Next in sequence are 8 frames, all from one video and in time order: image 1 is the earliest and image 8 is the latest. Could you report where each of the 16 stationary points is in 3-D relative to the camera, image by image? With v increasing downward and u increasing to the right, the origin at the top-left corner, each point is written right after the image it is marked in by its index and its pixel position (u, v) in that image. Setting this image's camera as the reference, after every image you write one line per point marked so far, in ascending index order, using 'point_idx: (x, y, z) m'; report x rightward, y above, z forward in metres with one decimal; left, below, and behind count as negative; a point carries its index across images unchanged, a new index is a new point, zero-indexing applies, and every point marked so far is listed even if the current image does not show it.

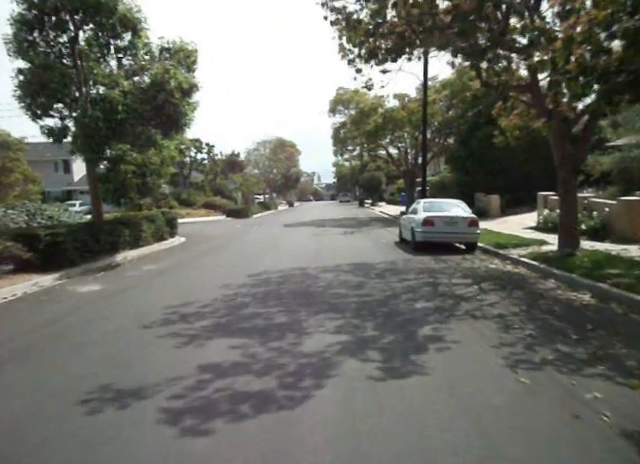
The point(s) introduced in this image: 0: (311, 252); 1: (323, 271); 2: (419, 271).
0: (-0.4, -0.9, +18.2) m
1: (+0.1, -1.1, +11.8) m
2: (+2.6, -1.0, +11.2) m
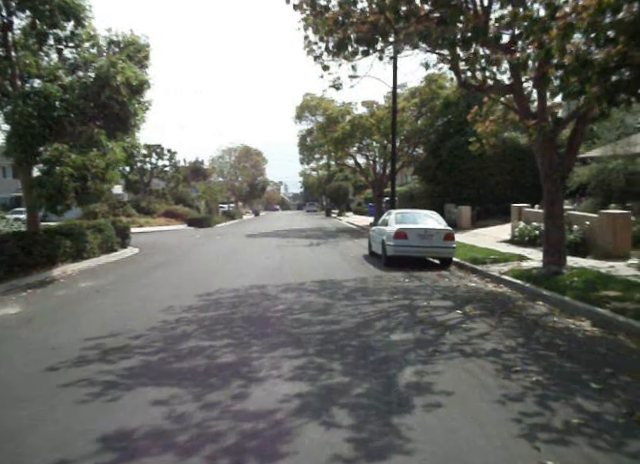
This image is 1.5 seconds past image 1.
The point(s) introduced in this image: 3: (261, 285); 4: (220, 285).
0: (-1.8, -1.3, +16.8) m
1: (-0.8, -1.4, +10.4) m
2: (+1.7, -1.4, +10.0) m
3: (-1.5, -1.5, +11.2) m
4: (-2.9, -1.6, +12.1) m
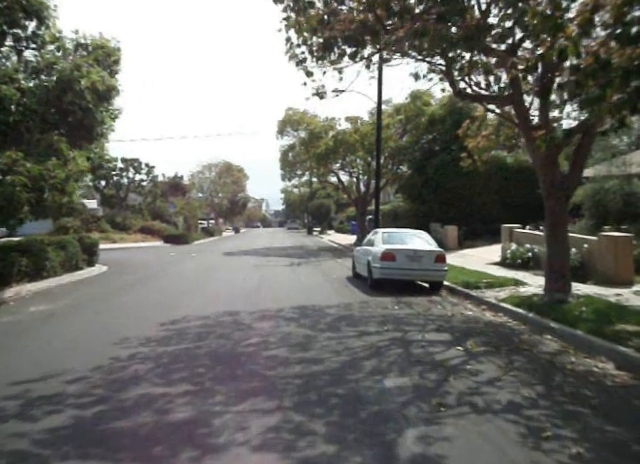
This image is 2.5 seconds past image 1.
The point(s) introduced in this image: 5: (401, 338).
0: (-2.5, -2.0, +15.6) m
1: (-1.2, -1.8, +9.2) m
2: (+1.3, -1.8, +8.9) m
3: (-2.0, -1.9, +10.0) m
4: (-3.3, -2.0, +10.9) m
5: (+1.4, -1.8, +7.6) m
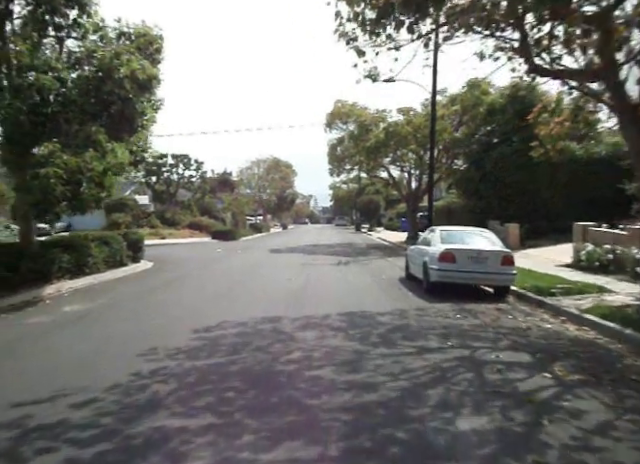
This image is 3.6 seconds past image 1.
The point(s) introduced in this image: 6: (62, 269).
0: (-0.8, -1.9, +14.6) m
1: (-0.3, -1.8, +8.2) m
2: (+2.2, -1.8, +7.7) m
3: (-0.9, -1.9, +9.1) m
4: (-2.2, -2.0, +10.1) m
5: (+2.2, -1.8, +6.4) m
6: (-8.7, -1.2, +14.7) m
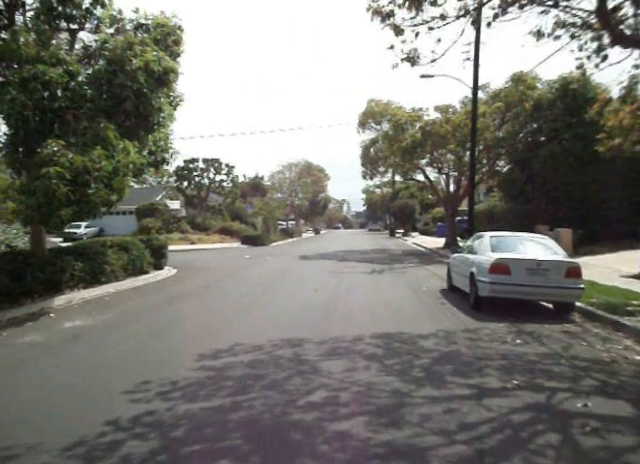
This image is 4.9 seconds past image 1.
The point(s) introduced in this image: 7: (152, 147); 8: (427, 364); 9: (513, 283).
0: (+0.1, -2.1, +13.3) m
1: (+0.2, -1.9, +6.8) m
2: (+2.6, -1.9, +6.1) m
3: (-0.4, -2.0, +7.8) m
4: (-1.6, -2.1, +8.8) m
5: (+2.5, -1.9, +4.8) m
6: (-7.7, -1.4, +13.9) m
7: (-6.3, +3.2, +16.4) m
8: (+1.6, -1.9, +6.4) m
9: (+4.2, -1.1, +9.4) m
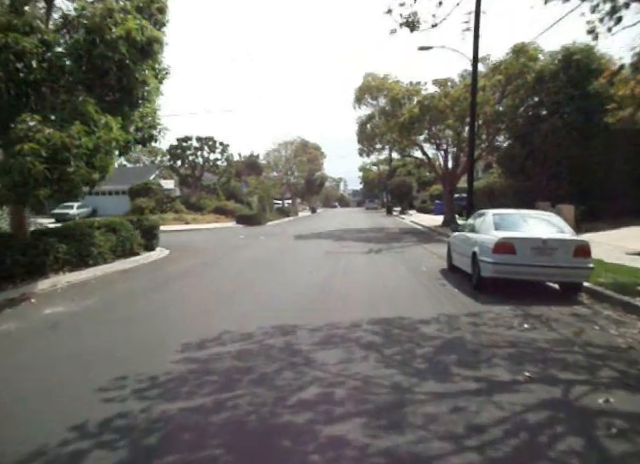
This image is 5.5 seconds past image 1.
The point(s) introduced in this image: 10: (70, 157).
0: (0.0, -1.5, +12.8) m
1: (+0.1, -1.6, +6.4) m
2: (+2.5, -1.6, +5.6) m
3: (-0.5, -1.7, +7.3) m
4: (-1.7, -1.7, +8.3) m
5: (+2.4, -1.7, +4.3) m
6: (-7.9, -0.8, +13.4) m
7: (-6.5, +3.9, +15.6) m
8: (+1.5, -1.6, +5.9) m
9: (+4.1, -0.6, +8.9) m
10: (-5.8, +1.7, +10.2) m
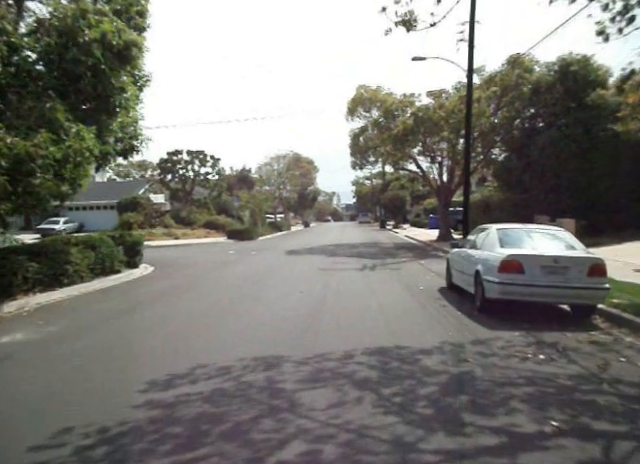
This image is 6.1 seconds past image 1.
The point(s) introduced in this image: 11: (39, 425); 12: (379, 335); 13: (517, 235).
0: (-0.3, -1.9, +11.9) m
1: (0.0, -1.9, +5.5) m
2: (+2.4, -1.8, +4.8) m
3: (-0.7, -1.9, +6.4) m
4: (-1.9, -2.0, +7.4) m
5: (+2.3, -1.9, +3.5) m
6: (-8.1, -1.3, +12.4) m
7: (-6.8, +3.4, +14.8) m
8: (+1.3, -1.8, +5.0) m
9: (+3.9, -1.0, +8.1) m
10: (-6.0, +1.3, +9.3) m
11: (-2.9, -2.0, +4.5) m
12: (+1.1, -1.9, +8.0) m
13: (+4.4, -0.1, +9.7) m
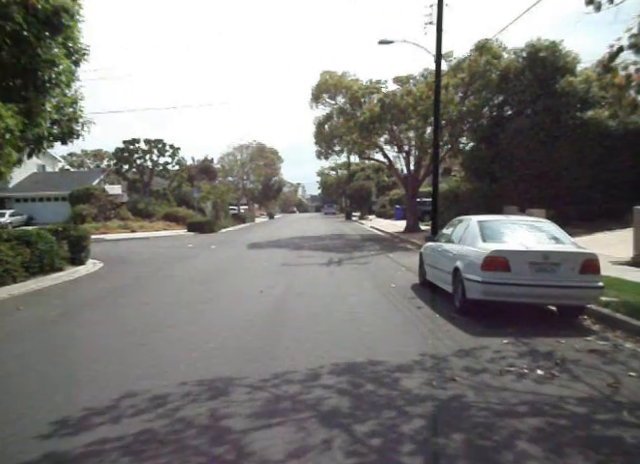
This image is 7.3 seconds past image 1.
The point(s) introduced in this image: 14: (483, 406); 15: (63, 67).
0: (-1.2, -1.8, +10.7) m
1: (-0.5, -1.8, +4.3) m
2: (+2.0, -1.8, +3.8) m
3: (-1.1, -1.9, +5.2) m
4: (-2.5, -2.0, +6.1) m
5: (+2.0, -1.8, +2.5) m
6: (-9.1, -1.2, +10.6) m
7: (-8.0, +3.5, +13.0) m
8: (+0.9, -1.8, +4.0) m
9: (+3.2, -0.8, +7.2) m
10: (-6.8, +1.4, +7.6) m
11: (-3.3, -2.0, +3.1) m
12: (+0.5, -1.8, +6.9) m
13: (+3.6, +0.1, +8.8) m
14: (+1.7, -1.8, +4.5) m
15: (-6.6, +4.2, +11.1) m
